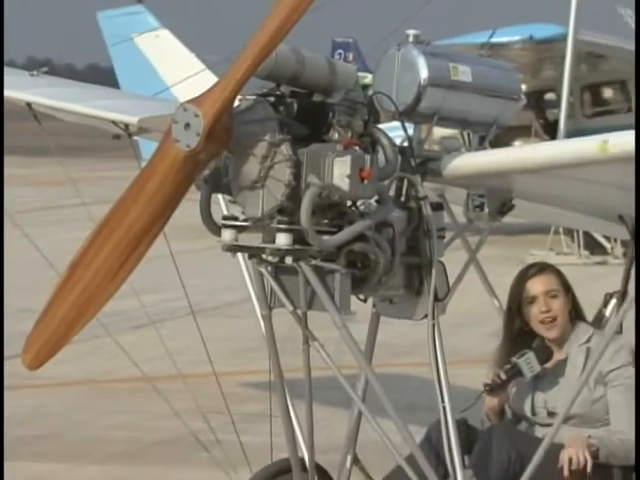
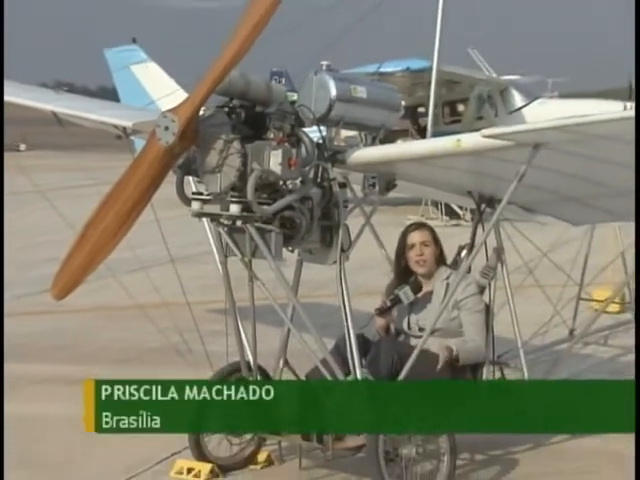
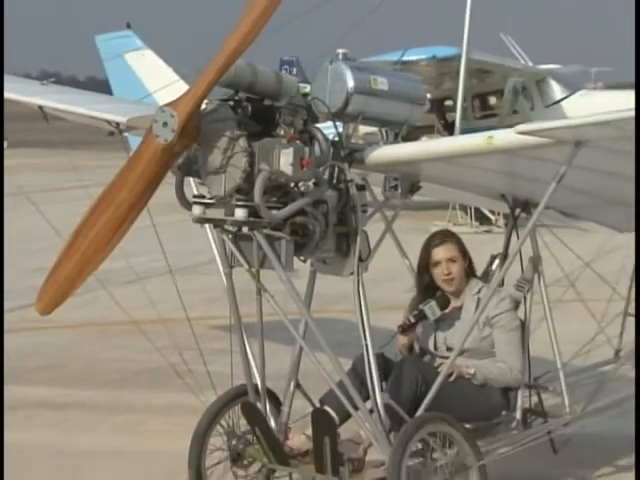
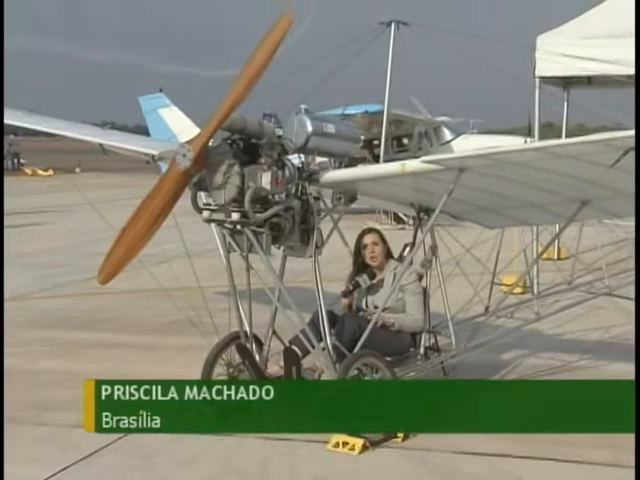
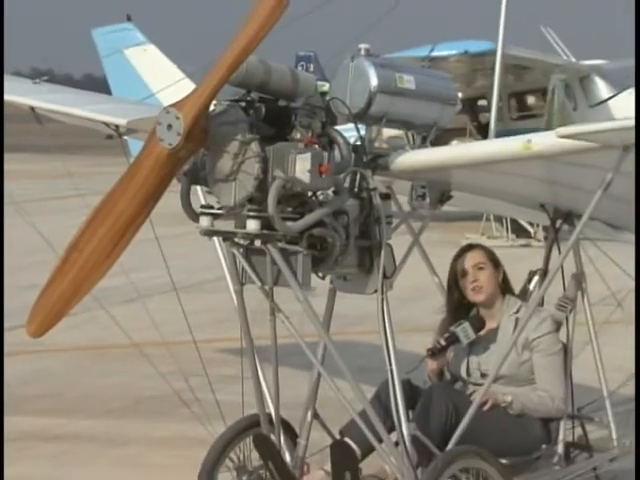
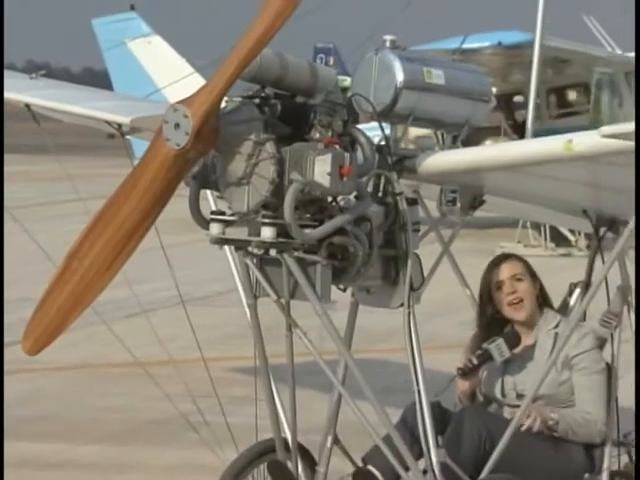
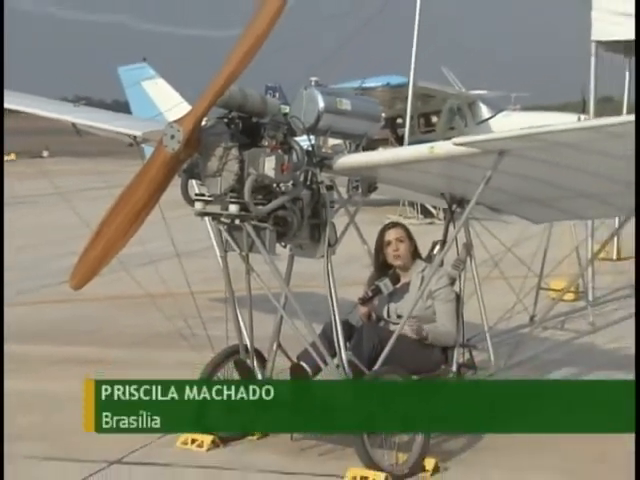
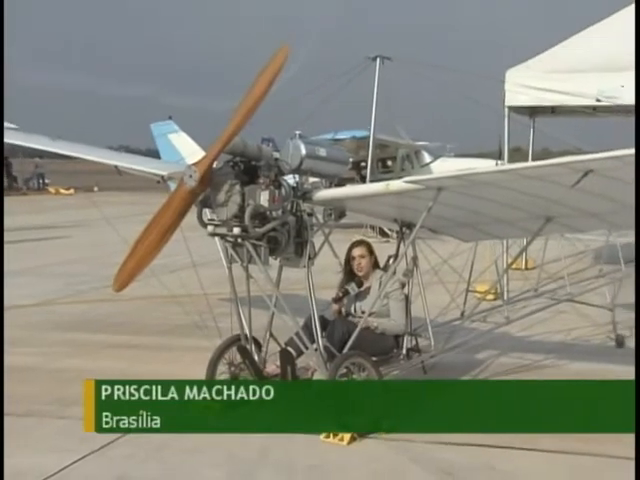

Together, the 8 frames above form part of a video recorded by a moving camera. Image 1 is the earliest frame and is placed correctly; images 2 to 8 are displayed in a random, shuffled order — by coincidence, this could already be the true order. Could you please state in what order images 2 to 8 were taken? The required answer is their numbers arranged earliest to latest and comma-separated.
6, 5, 3, 2, 7, 4, 8
